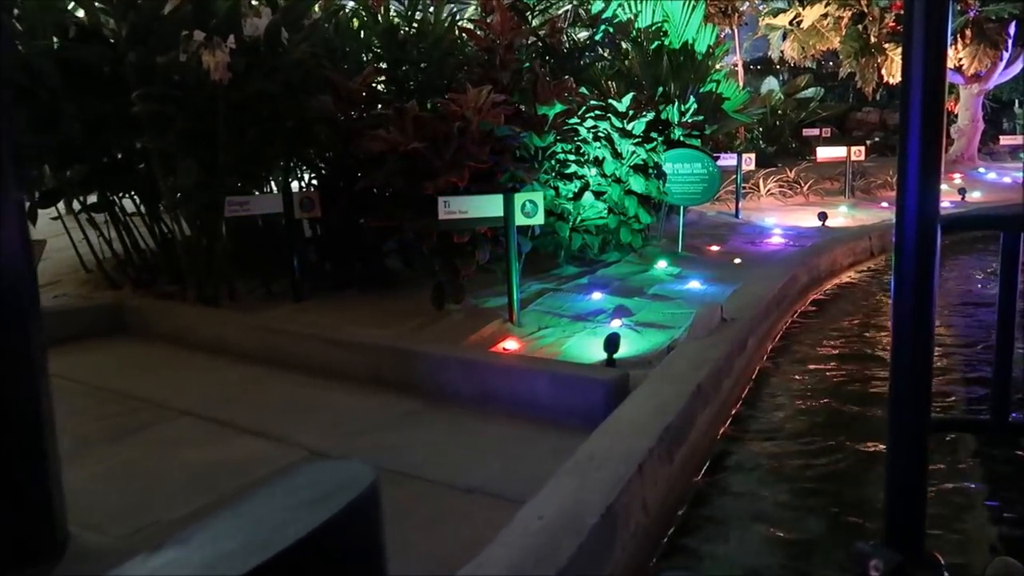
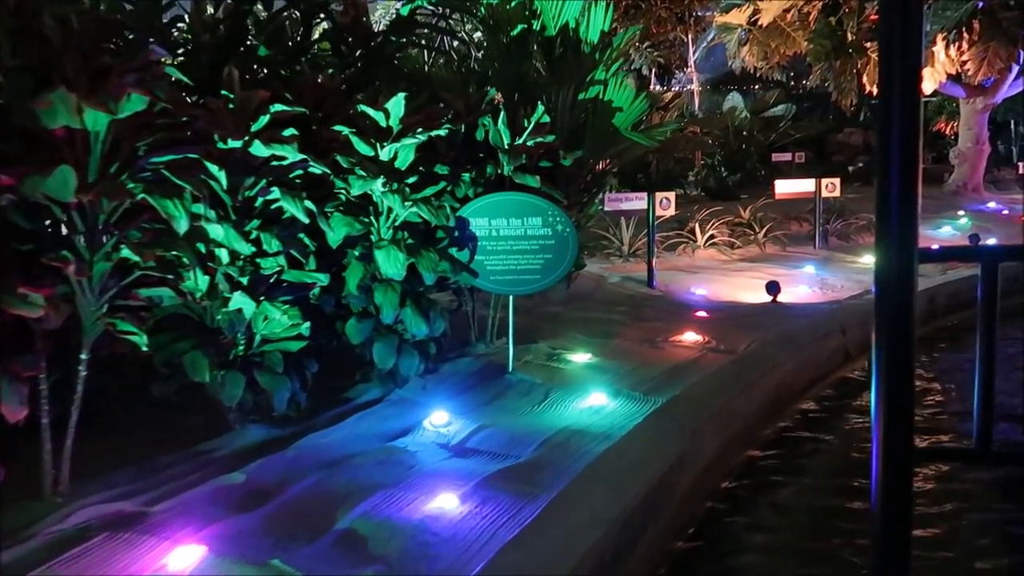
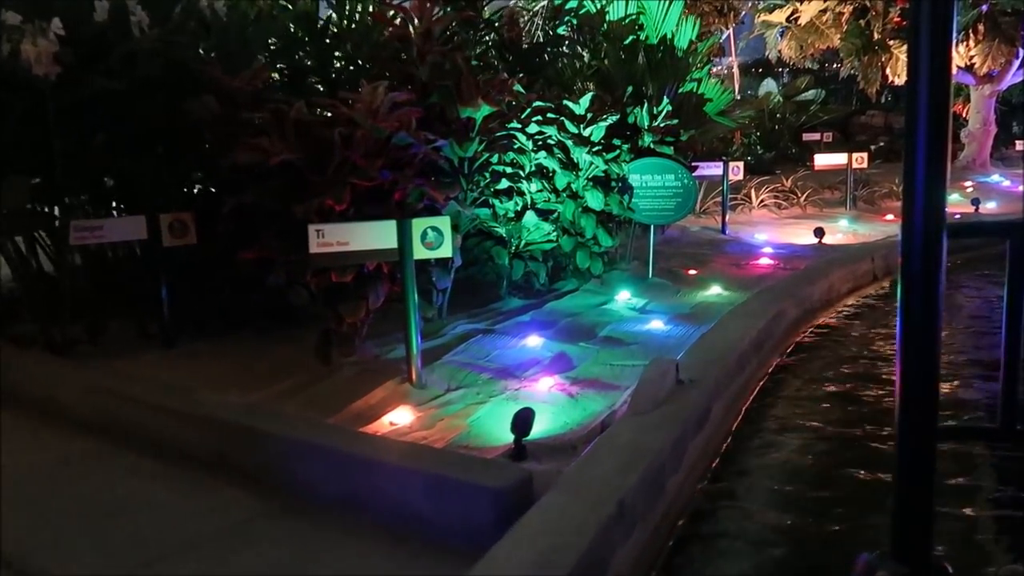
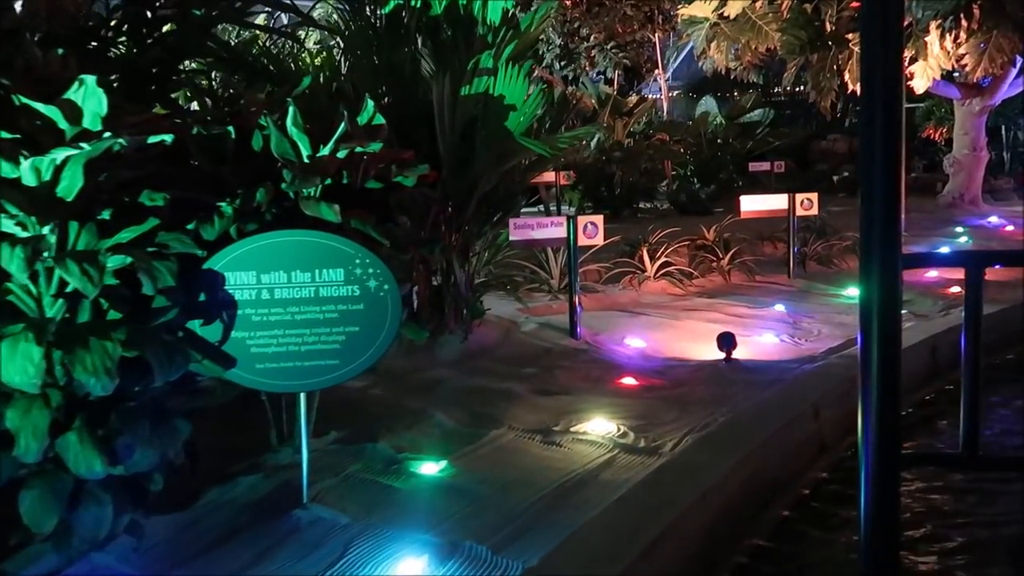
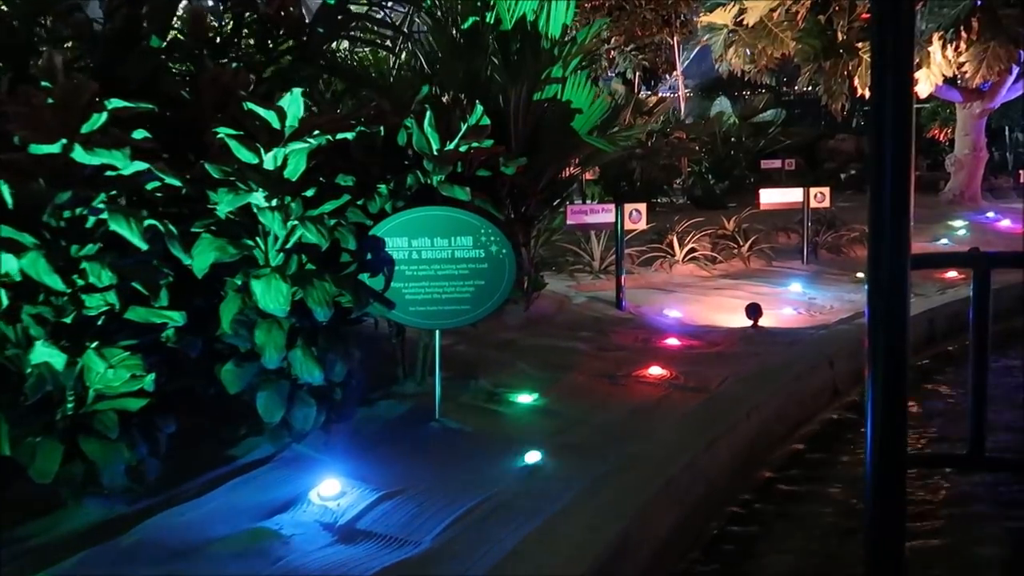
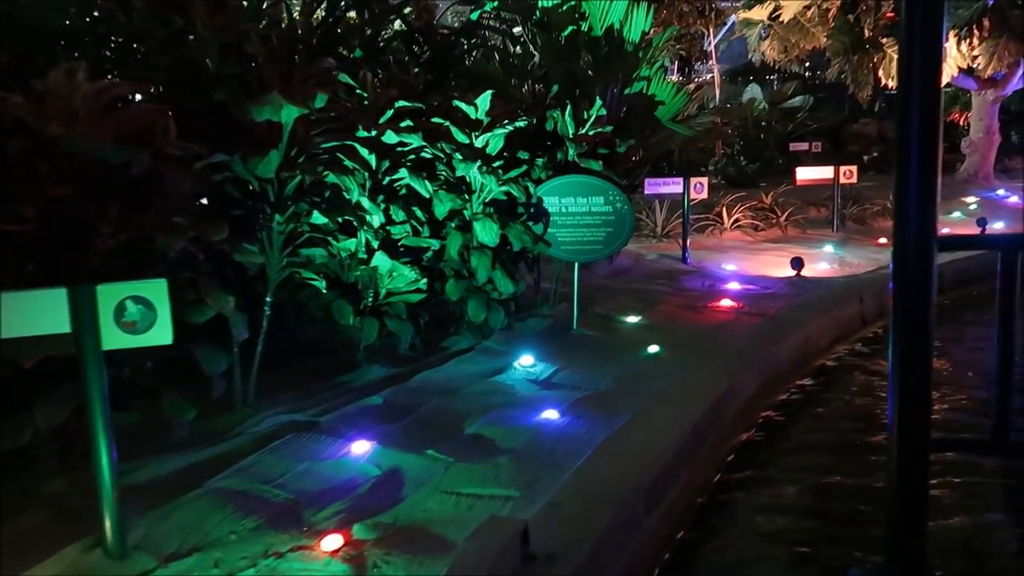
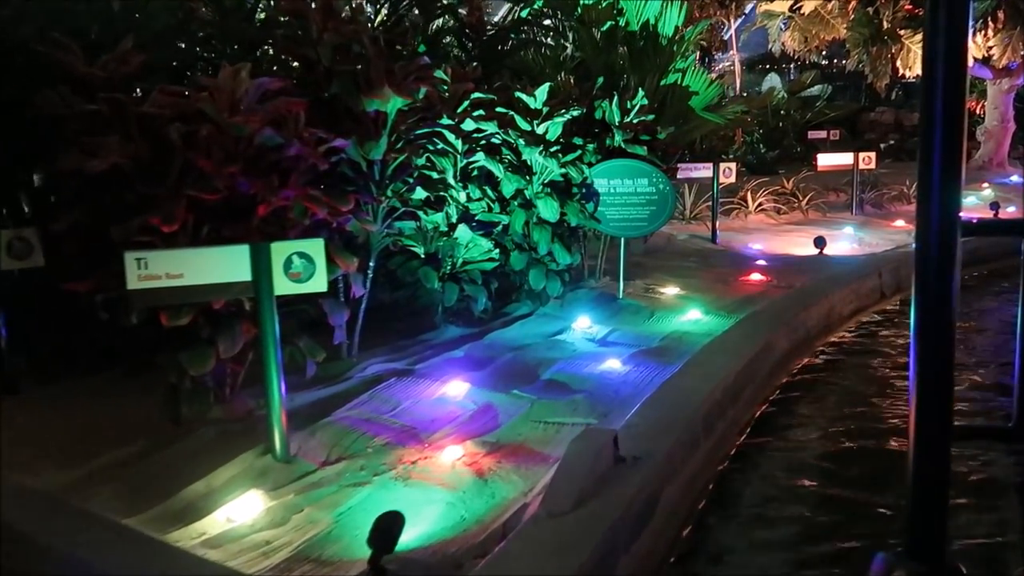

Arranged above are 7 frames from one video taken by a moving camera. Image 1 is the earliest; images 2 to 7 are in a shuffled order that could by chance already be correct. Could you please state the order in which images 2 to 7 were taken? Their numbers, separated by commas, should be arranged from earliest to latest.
3, 7, 6, 2, 5, 4
